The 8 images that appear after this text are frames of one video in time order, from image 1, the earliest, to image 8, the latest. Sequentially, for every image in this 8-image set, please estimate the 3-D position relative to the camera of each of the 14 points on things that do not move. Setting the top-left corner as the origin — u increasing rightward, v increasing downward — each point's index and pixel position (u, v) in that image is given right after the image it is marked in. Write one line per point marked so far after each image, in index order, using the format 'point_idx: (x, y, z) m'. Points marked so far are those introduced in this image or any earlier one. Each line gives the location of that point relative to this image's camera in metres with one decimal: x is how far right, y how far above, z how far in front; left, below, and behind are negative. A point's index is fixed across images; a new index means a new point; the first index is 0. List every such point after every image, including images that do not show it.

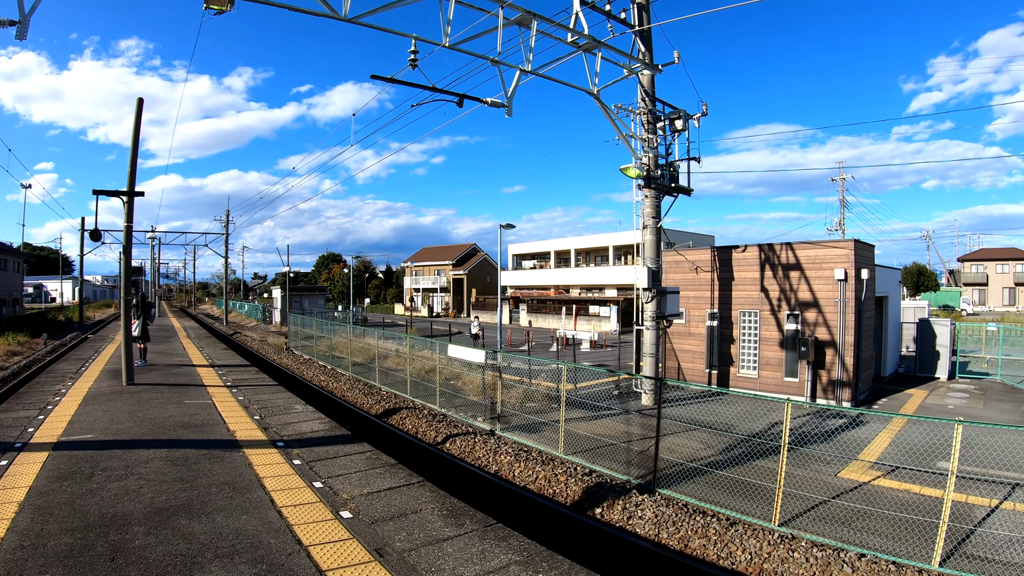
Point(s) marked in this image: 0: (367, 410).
0: (-2.7, -2.3, +10.0) m
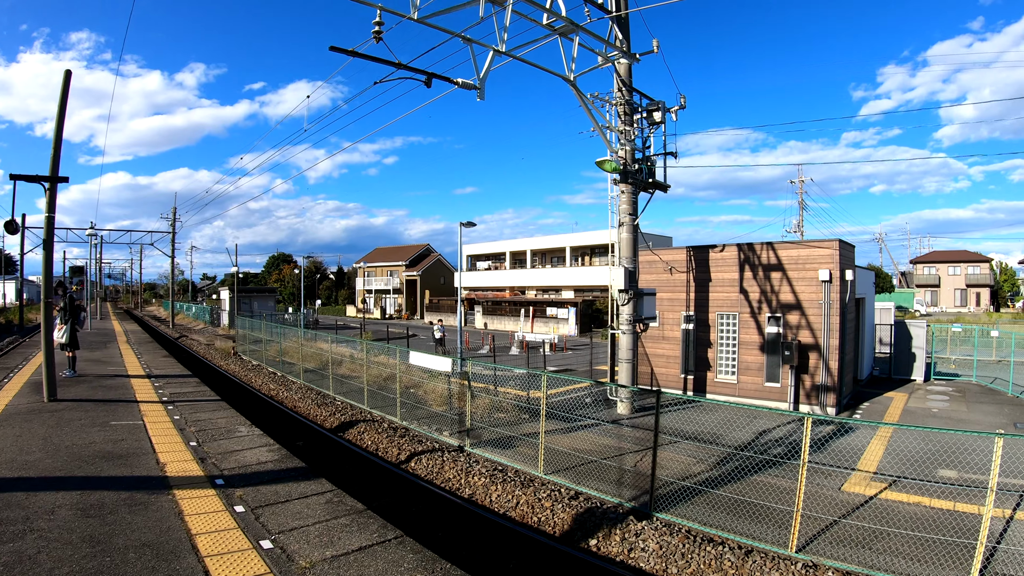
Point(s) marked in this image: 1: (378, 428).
0: (-3.2, -2.3, +9.1) m
1: (-2.0, -2.3, +8.6) m
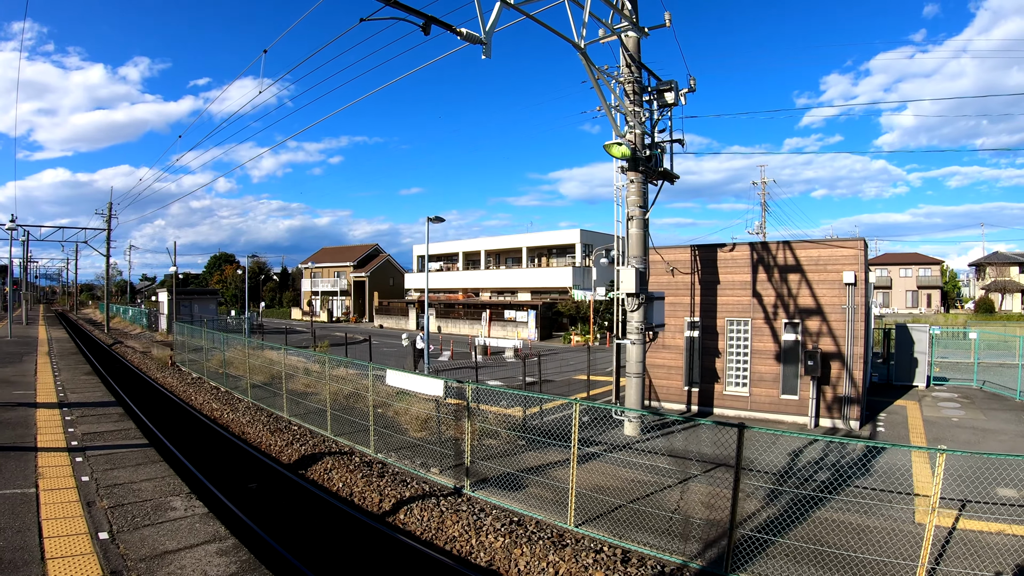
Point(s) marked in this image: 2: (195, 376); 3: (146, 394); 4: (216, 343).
0: (-3.3, -2.4, +7.6) m
1: (-2.1, -2.3, +7.1) m
2: (-8.2, -2.3, +14.0) m
3: (-8.2, -2.4, +12.0) m
4: (-7.4, -1.4, +13.4) m
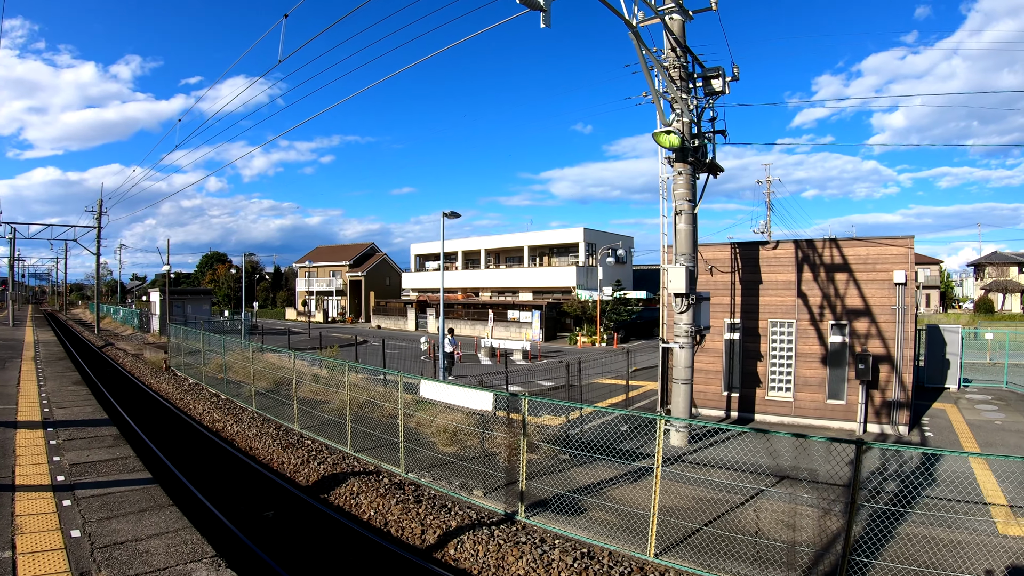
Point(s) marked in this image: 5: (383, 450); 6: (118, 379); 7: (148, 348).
0: (-2.7, -2.4, +6.8) m
1: (-1.5, -2.3, +6.4) m
2: (-7.8, -2.3, +13.1) m
3: (-7.7, -2.4, +11.2) m
4: (-6.9, -1.4, +12.5) m
5: (-1.8, -2.3, +7.8) m
6: (-10.4, -2.4, +14.1) m
7: (-13.3, -2.2, +19.5) m
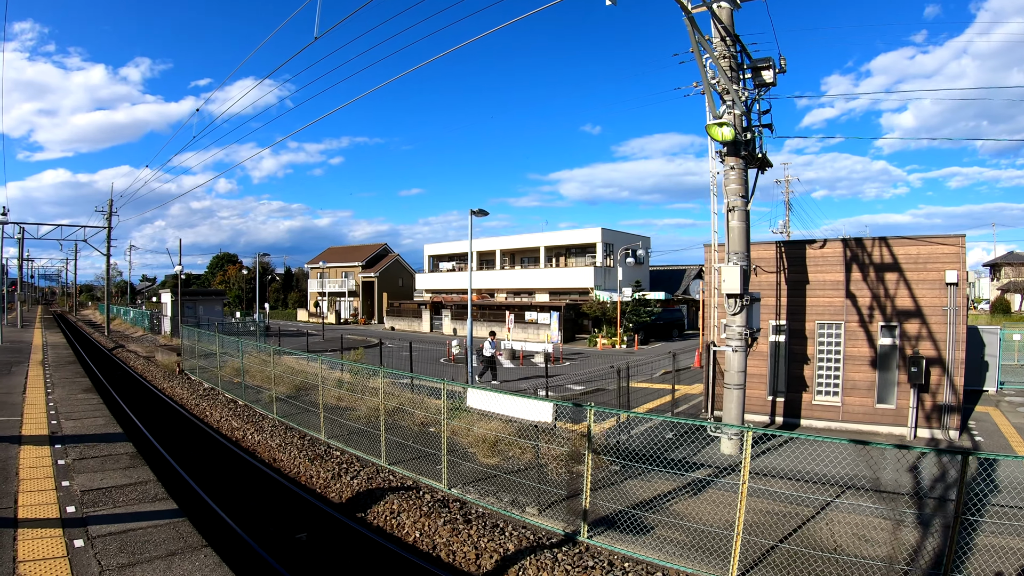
0: (-2.1, -2.4, +6.2) m
1: (-0.9, -2.3, +5.7) m
2: (-7.1, -2.3, +12.6) m
3: (-7.1, -2.4, +10.6) m
4: (-6.2, -1.4, +12.0) m
5: (-1.2, -2.3, +7.2) m
6: (-9.7, -2.4, +13.6) m
7: (-12.5, -2.2, +19.1) m
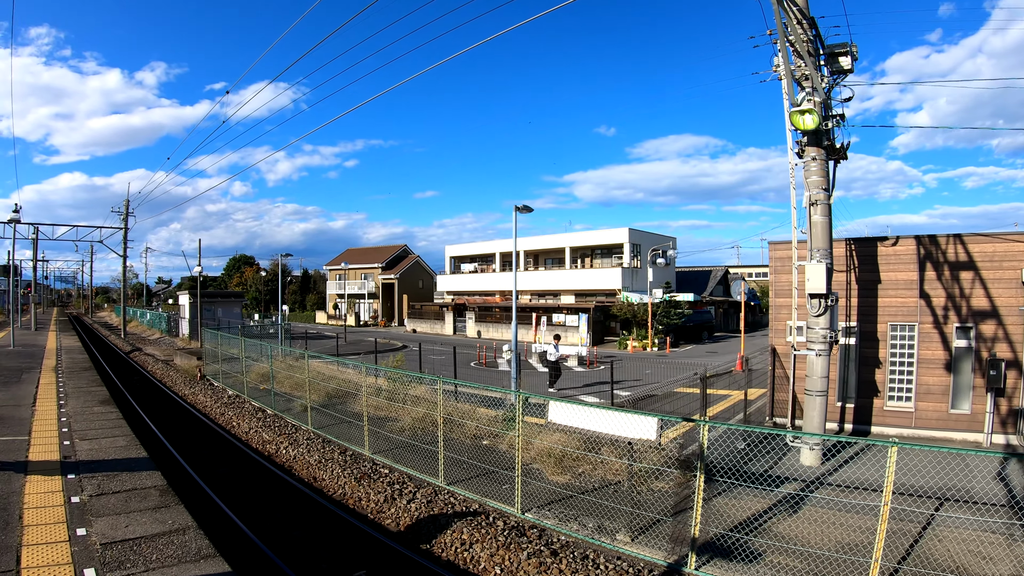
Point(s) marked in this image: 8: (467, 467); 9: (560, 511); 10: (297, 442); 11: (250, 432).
0: (-1.3, -2.4, +5.3) m
1: (-0.1, -2.3, +4.9) m
2: (-6.2, -2.3, +11.8) m
3: (-6.1, -2.4, +9.9) m
4: (-5.3, -1.4, +11.2) m
5: (-0.4, -2.3, +6.4) m
6: (-8.7, -2.4, +12.9) m
7: (-11.4, -2.3, +18.4) m
8: (-0.7, -2.2, +6.6) m
9: (+0.4, -2.4, +5.7) m
10: (-3.0, -2.2, +7.7) m
11: (-4.2, -2.3, +8.6) m
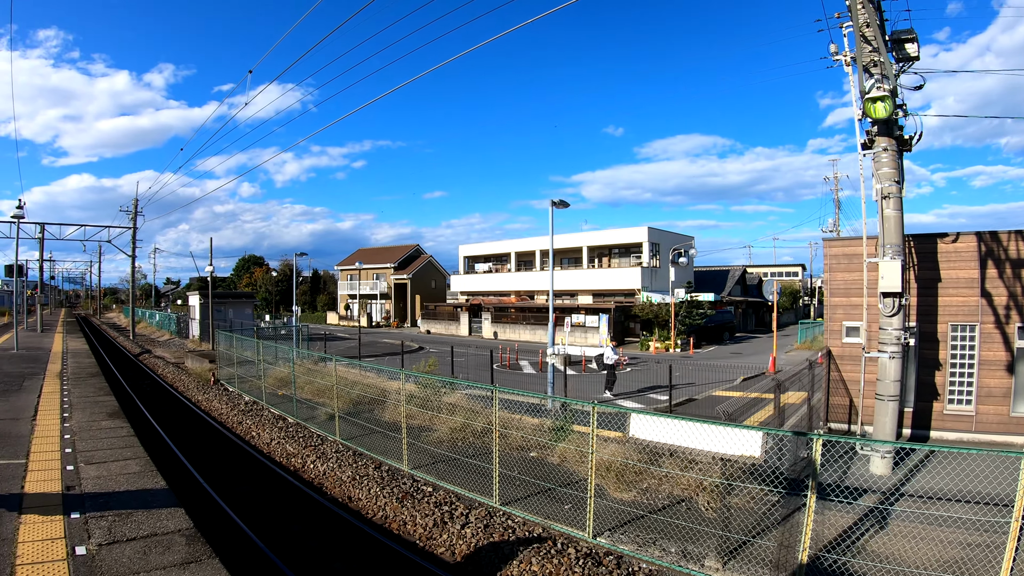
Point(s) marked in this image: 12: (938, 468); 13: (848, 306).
0: (-0.7, -2.3, +4.6) m
1: (+0.5, -2.2, +4.1) m
2: (-5.5, -2.3, +11.2) m
3: (-5.5, -2.4, +9.2) m
4: (-4.6, -1.3, +10.5) m
5: (+0.3, -2.2, +5.6) m
6: (-8.0, -2.4, +12.3) m
7: (-10.7, -2.2, +17.8) m
8: (0.0, -2.2, +5.9) m
9: (+1.1, -2.4, +4.9) m
10: (-2.4, -2.2, +7.0) m
11: (-3.5, -2.3, +7.9) m
12: (+7.3, -3.2, +9.2) m
13: (+6.9, -0.4, +11.0) m
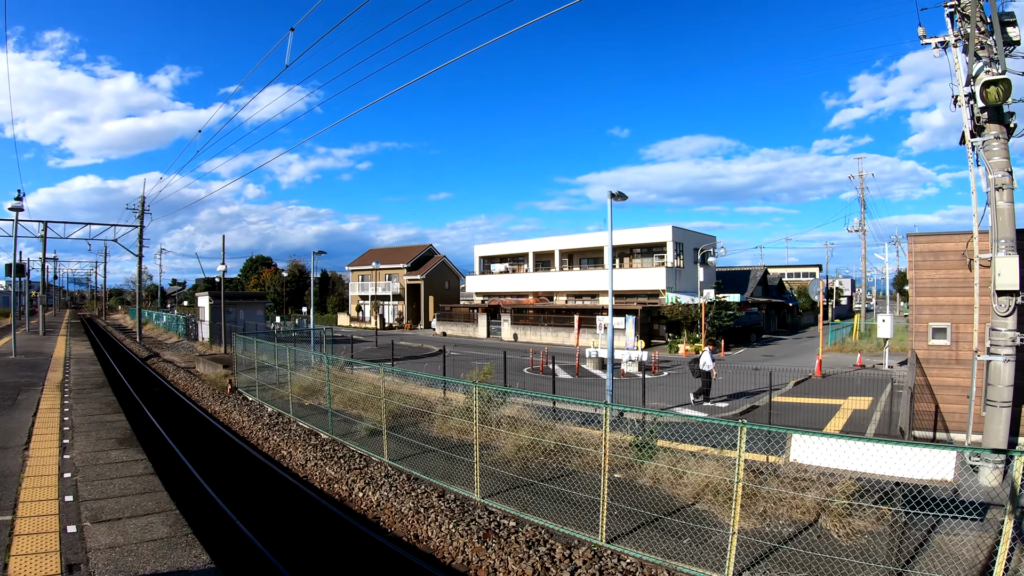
0: (+0.2, -2.3, +3.6) m
1: (+1.4, -2.2, +3.1) m
2: (-4.6, -2.3, +10.2) m
3: (-4.6, -2.3, +8.2) m
4: (-3.7, -1.3, +9.6) m
5: (+1.1, -2.2, +4.6) m
6: (-7.1, -2.4, +11.3) m
7: (-9.7, -2.2, +16.9) m
8: (+0.9, -2.1, +4.9) m
9: (+1.9, -2.3, +3.9) m
10: (-1.5, -2.1, +6.0) m
11: (-2.6, -2.2, +6.9) m
12: (+8.2, -3.1, +8.1) m
13: (+7.8, -0.3, +9.9) m
